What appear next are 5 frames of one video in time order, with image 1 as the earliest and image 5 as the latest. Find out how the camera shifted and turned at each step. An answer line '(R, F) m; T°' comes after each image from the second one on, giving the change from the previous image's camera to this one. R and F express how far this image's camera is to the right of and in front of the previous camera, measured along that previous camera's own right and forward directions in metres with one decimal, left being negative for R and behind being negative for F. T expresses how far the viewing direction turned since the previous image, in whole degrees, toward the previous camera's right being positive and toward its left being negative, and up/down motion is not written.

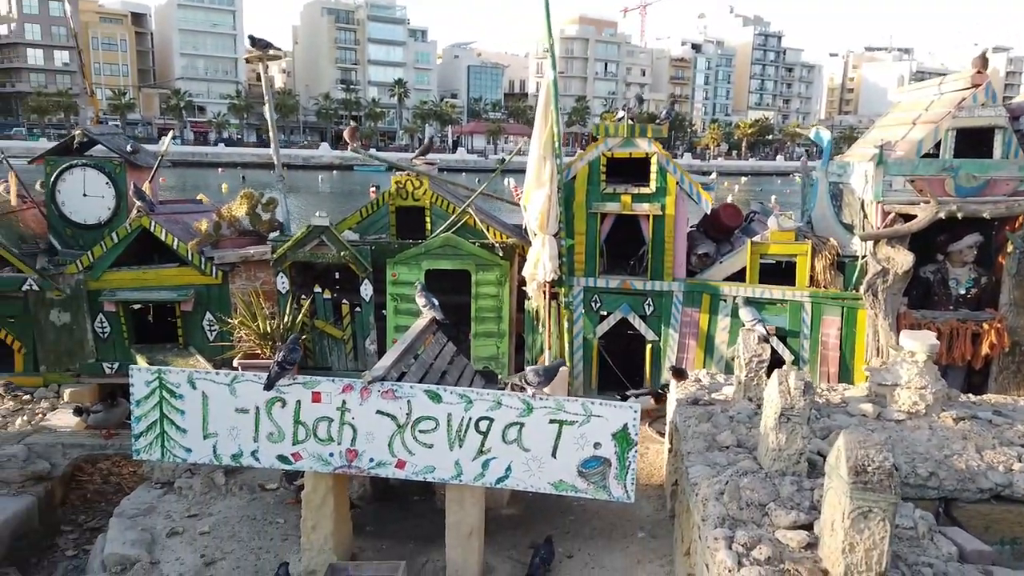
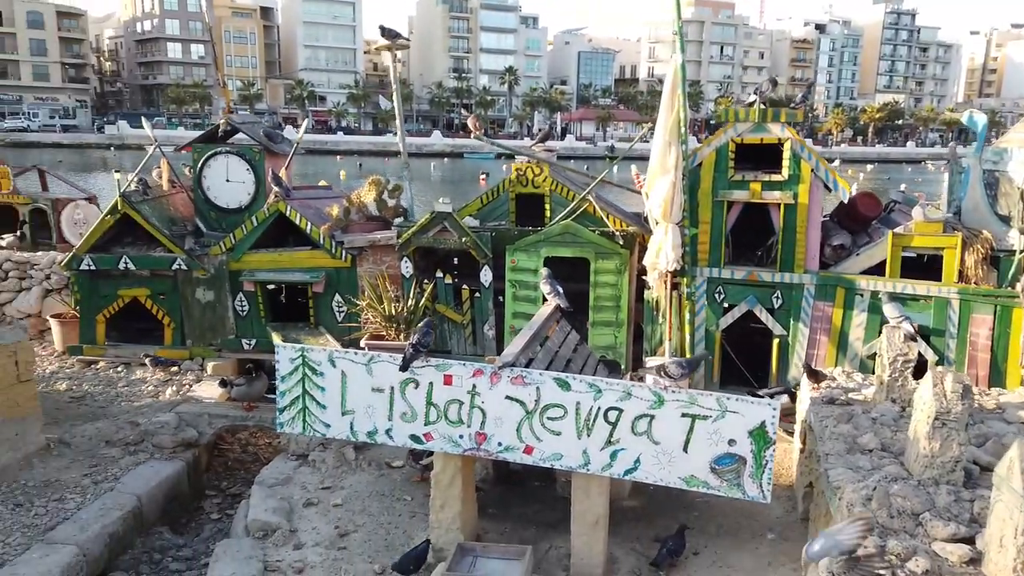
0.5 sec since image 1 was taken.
(-0.2, 0.0) m; -8°
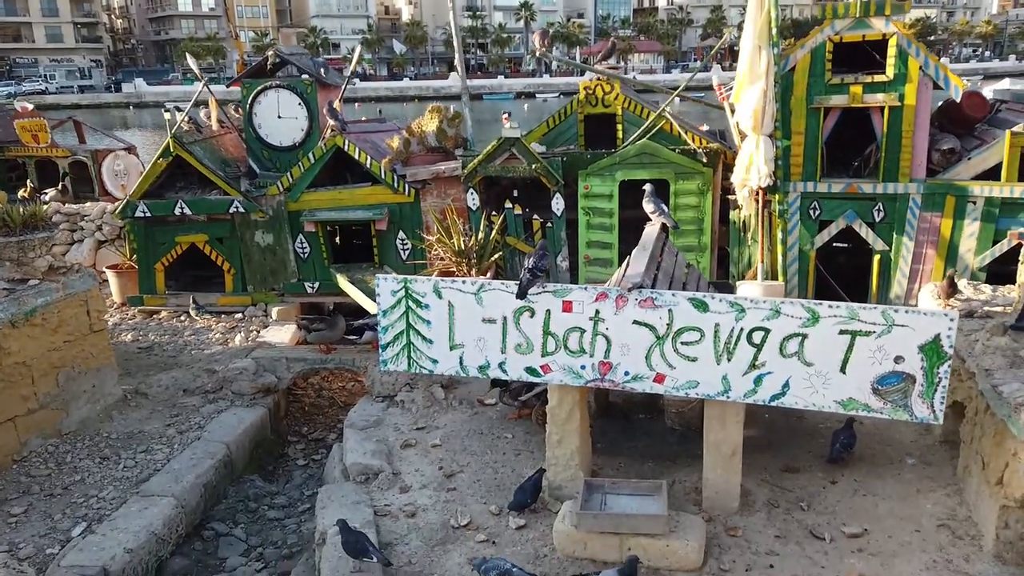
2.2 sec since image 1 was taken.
(-0.7, +0.6) m; -2°
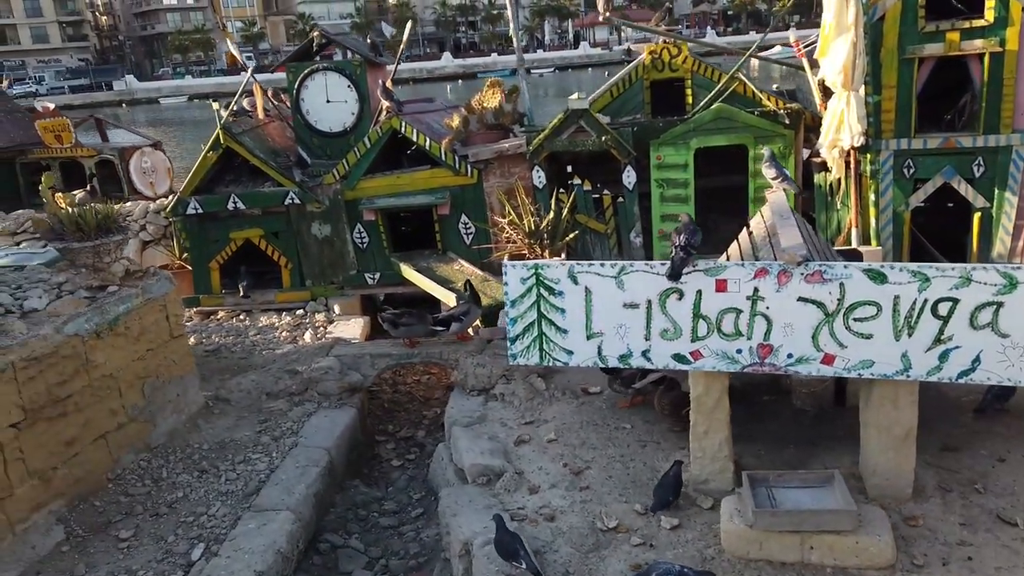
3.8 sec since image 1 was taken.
(-1.0, +0.5) m; 0°
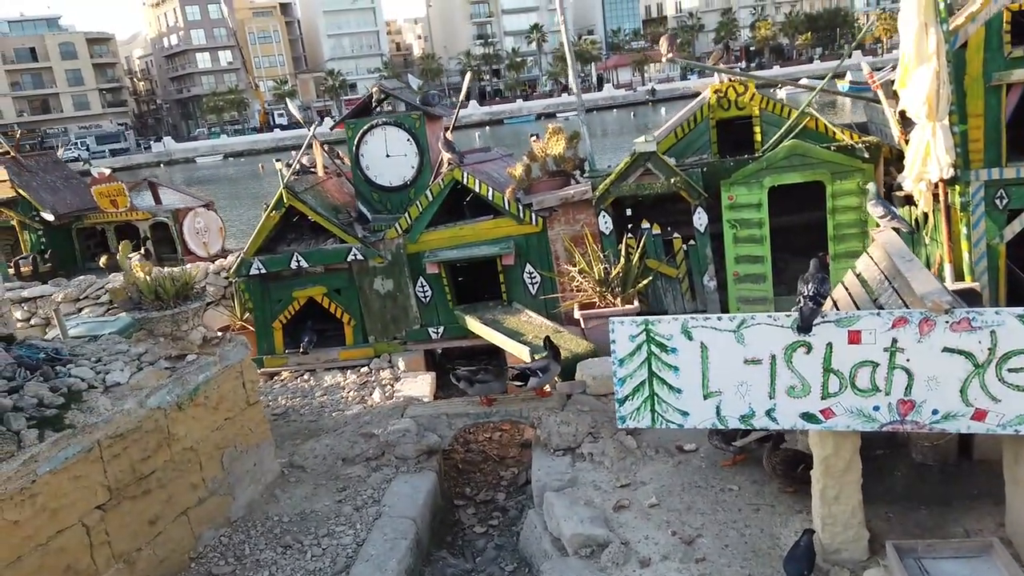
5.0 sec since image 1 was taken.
(-0.5, +0.3) m; -2°
